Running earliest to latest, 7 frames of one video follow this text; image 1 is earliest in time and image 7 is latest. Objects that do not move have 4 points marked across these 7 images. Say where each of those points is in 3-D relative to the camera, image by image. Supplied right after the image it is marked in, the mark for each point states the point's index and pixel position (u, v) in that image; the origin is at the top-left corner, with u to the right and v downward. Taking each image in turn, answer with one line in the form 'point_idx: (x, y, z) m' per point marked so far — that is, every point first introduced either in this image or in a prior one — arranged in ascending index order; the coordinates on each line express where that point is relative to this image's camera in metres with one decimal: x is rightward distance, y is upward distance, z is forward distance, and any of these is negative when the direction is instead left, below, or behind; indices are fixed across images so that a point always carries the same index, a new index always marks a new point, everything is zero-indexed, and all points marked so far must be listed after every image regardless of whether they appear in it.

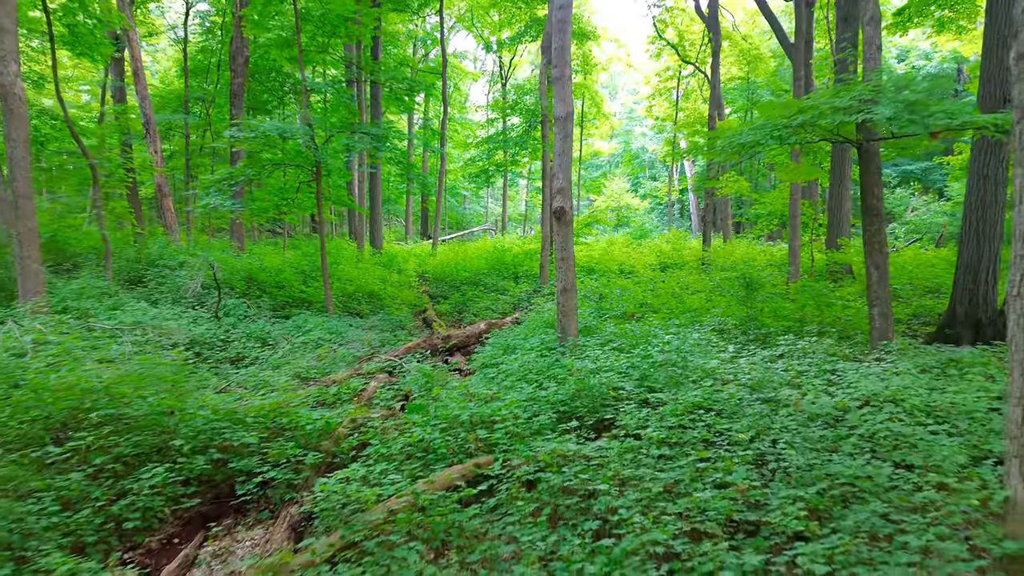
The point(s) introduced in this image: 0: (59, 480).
0: (-2.0, -0.9, +3.1) m
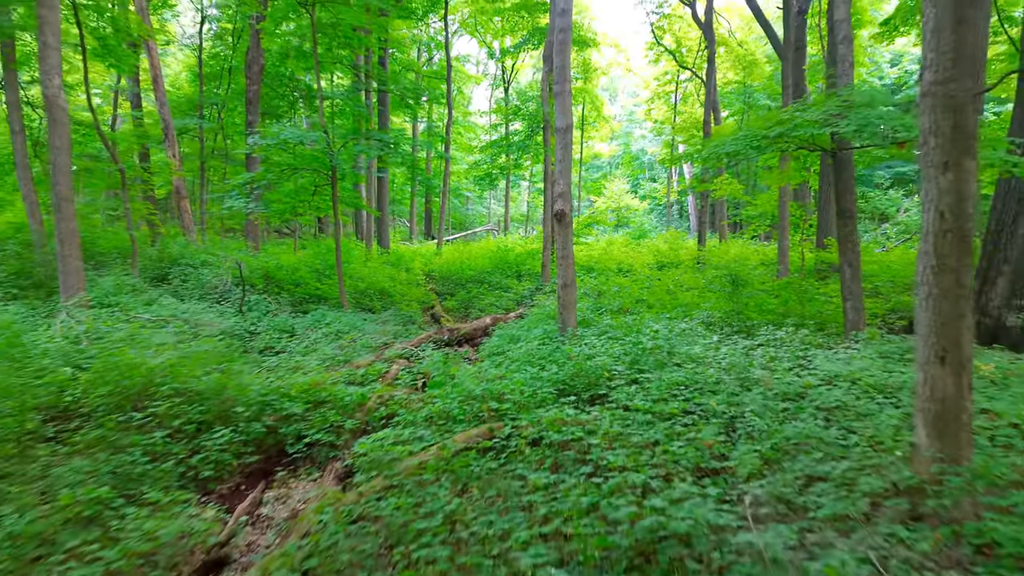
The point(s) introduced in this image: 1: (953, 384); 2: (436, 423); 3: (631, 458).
0: (-1.9, -0.8, +3.8) m
1: (+1.8, -0.4, +2.9) m
2: (-0.4, -0.8, +4.1) m
3: (+0.6, -0.8, +3.3) m
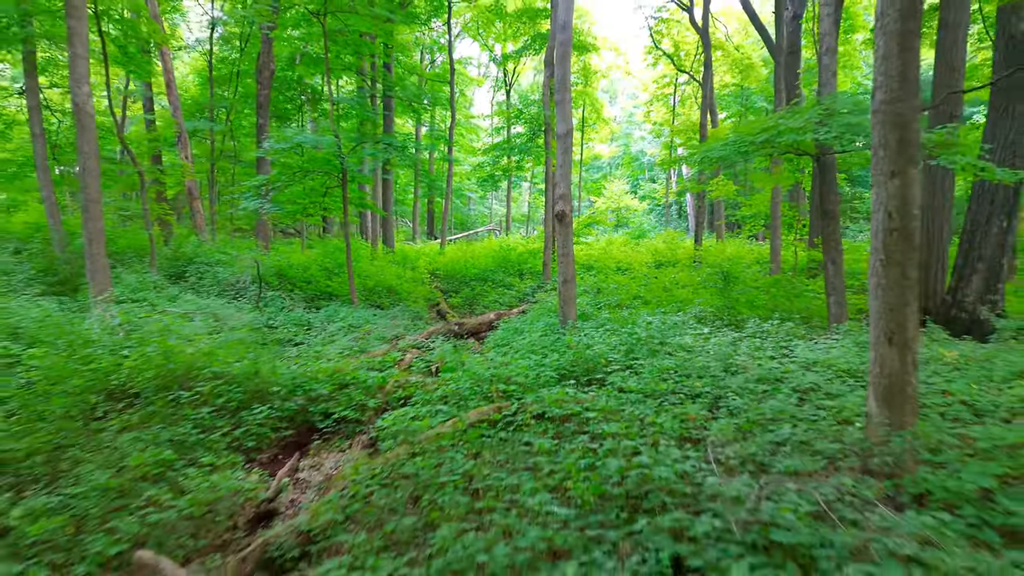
0: (-1.9, -0.8, +4.2) m
1: (+1.9, -0.3, +3.4) m
2: (-0.4, -0.7, +4.6) m
3: (+0.6, -0.8, +3.8) m
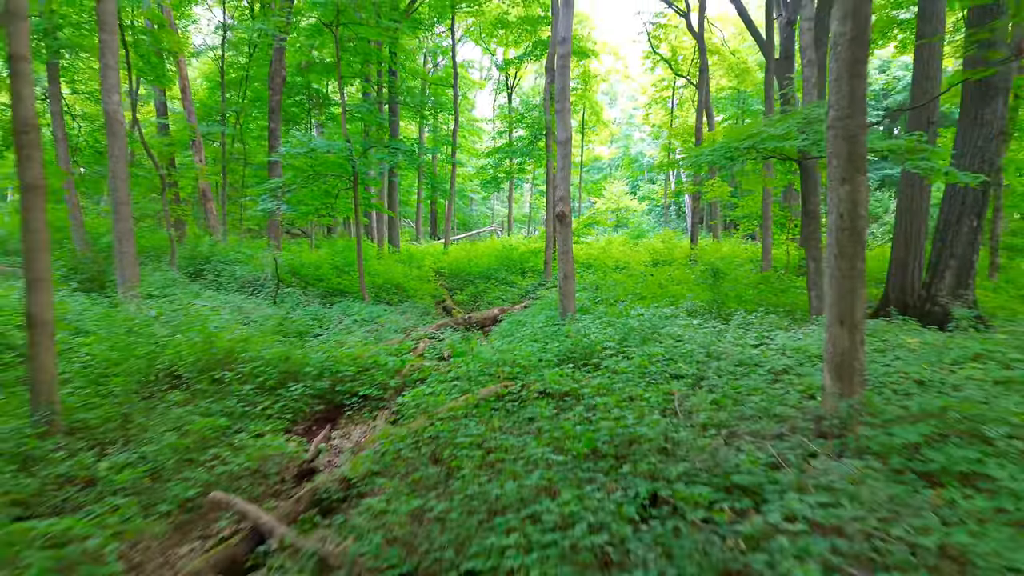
0: (-1.9, -0.7, +4.8) m
1: (+1.9, -0.3, +4.0) m
2: (-0.4, -0.7, +5.2) m
3: (+0.6, -0.7, +4.4) m
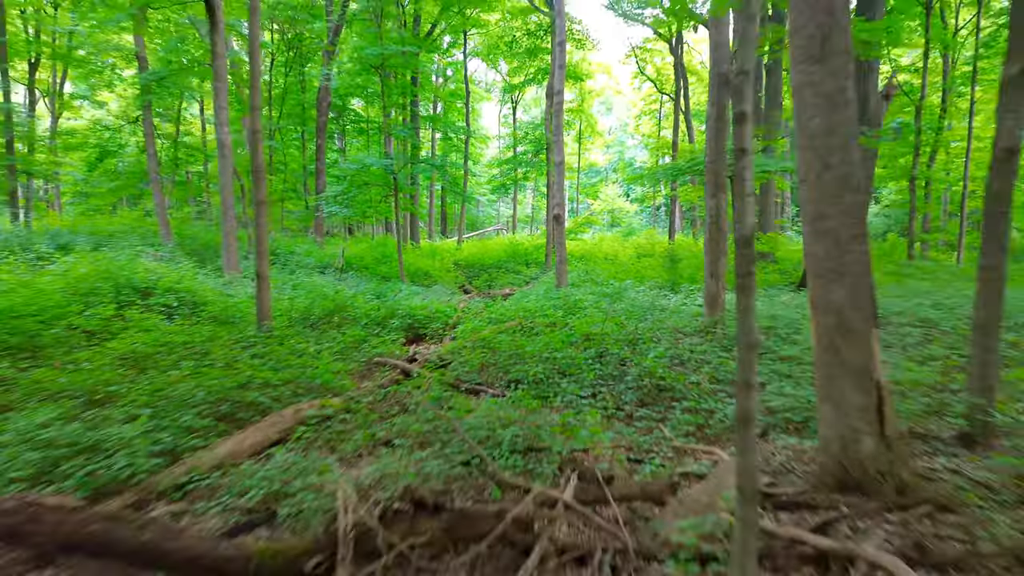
0: (-1.7, -0.4, +7.9) m
1: (+2.0, 0.0, +7.0) m
2: (-0.2, -0.4, +8.3) m
3: (+0.8, -0.4, +7.5) m
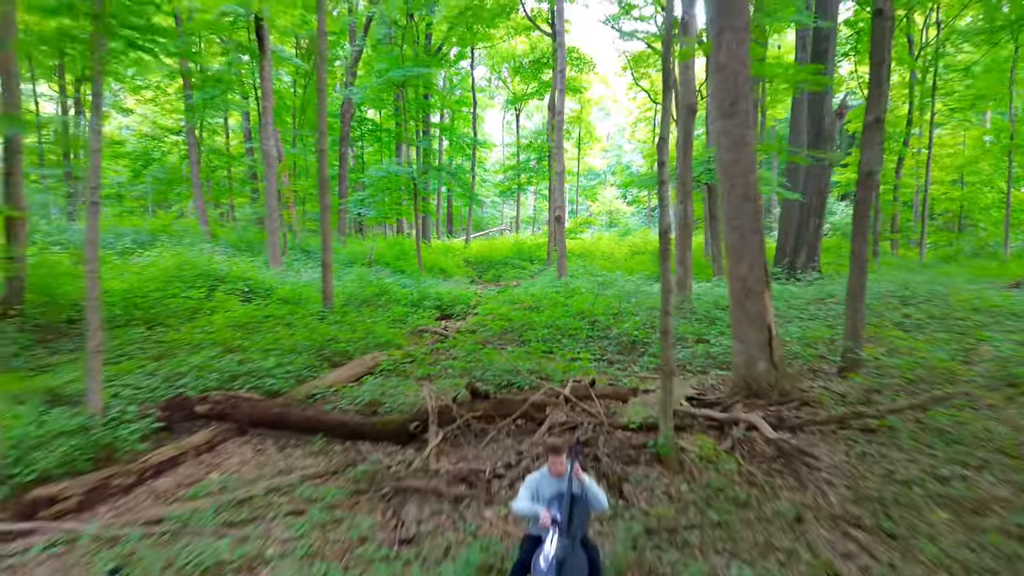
0: (-1.6, -0.2, +9.8) m
1: (+2.2, +0.2, +8.9) m
2: (-0.1, -0.2, +10.2) m
3: (+0.9, -0.2, +9.3) m
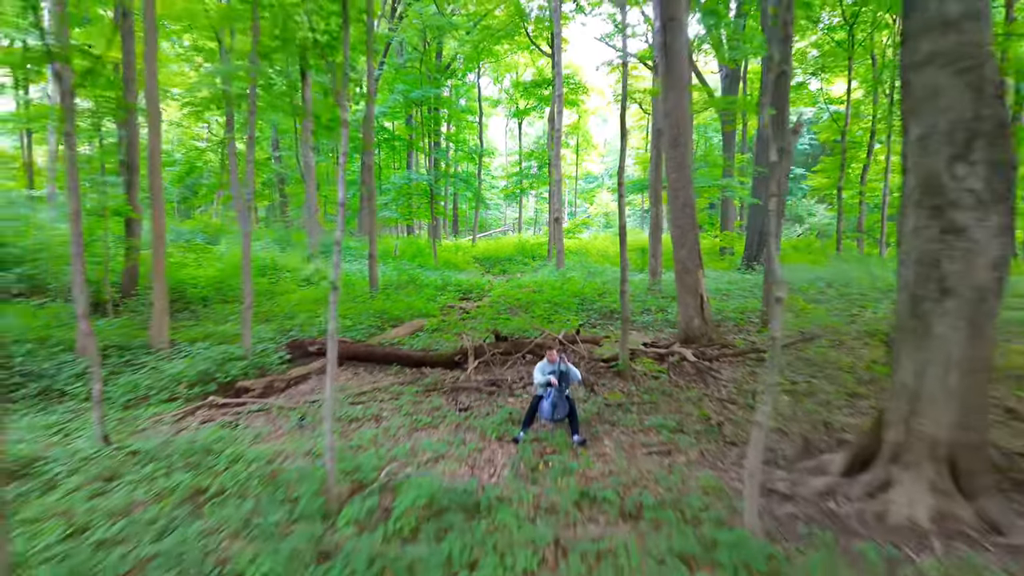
0: (-1.5, 0.0, +12.2) m
1: (+2.3, +0.4, +11.3) m
2: (+0.1, 0.0, +12.5) m
3: (+1.1, 0.0, +11.7) m
